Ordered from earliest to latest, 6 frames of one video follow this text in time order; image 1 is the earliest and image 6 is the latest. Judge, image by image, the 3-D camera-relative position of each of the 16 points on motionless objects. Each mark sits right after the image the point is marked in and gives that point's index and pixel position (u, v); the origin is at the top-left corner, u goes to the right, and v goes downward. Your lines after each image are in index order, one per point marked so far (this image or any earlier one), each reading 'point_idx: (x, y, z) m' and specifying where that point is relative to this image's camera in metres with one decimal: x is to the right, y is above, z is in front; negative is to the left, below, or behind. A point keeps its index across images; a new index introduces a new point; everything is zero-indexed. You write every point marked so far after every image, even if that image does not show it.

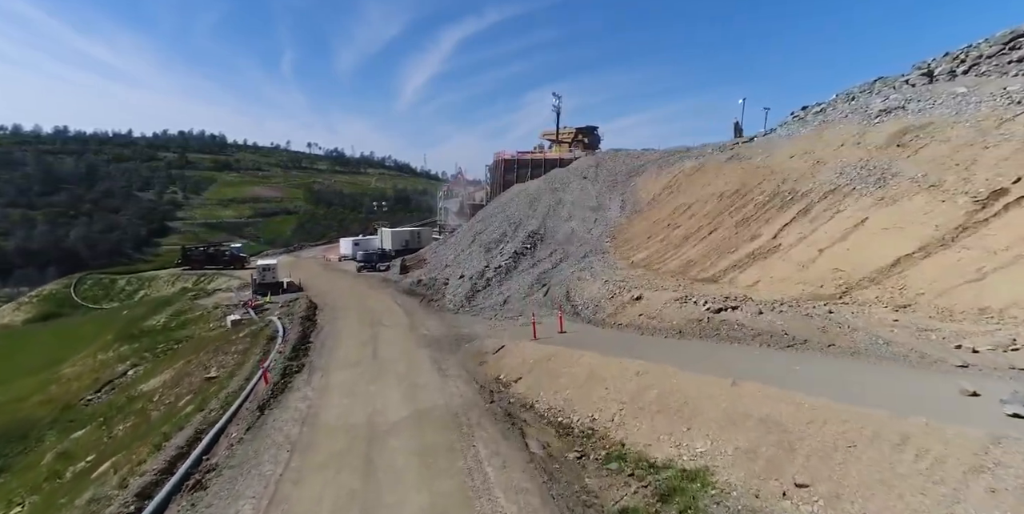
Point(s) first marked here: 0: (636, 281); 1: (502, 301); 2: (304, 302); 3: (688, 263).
0: (+4.4, -1.0, +16.5) m
1: (-0.4, -1.9, +18.6) m
2: (-9.4, -2.2, +20.5) m
3: (+6.4, -0.2, +17.2) m
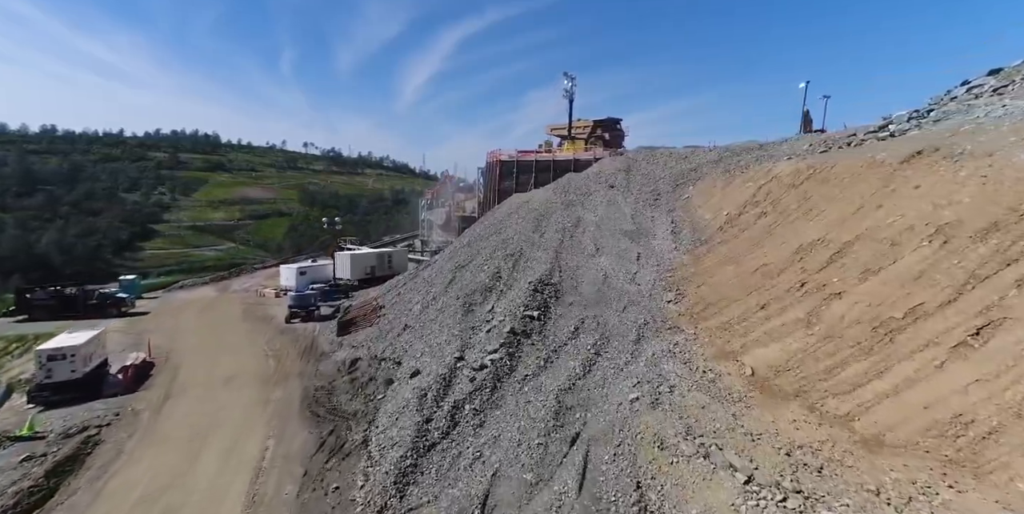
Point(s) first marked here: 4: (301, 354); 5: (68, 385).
0: (+4.3, -3.1, +5.9) m
1: (-0.5, -4.0, +8.0) m
2: (-9.6, -4.3, +9.9) m
3: (+6.2, -2.4, +6.6) m
4: (-8.3, -3.8, +18.5) m
5: (-12.2, -3.5, +12.9) m
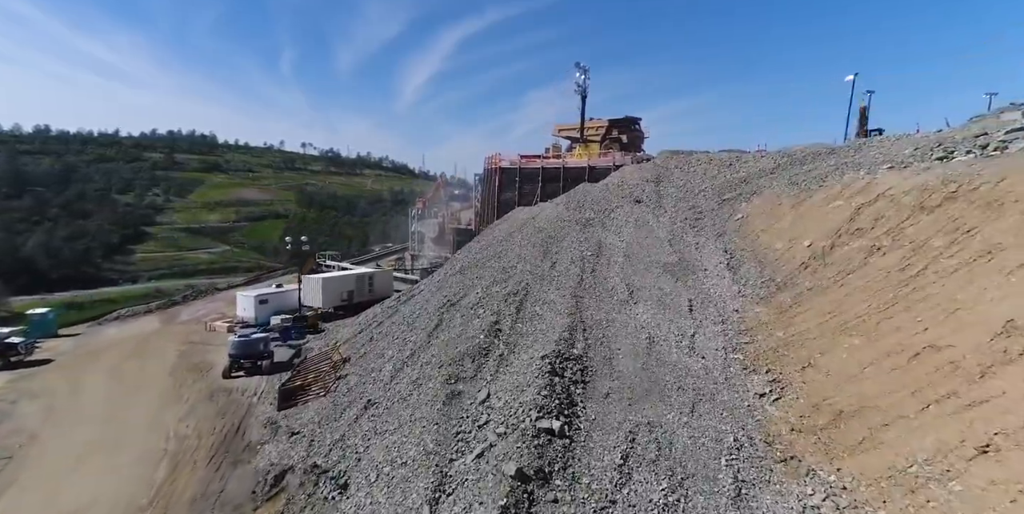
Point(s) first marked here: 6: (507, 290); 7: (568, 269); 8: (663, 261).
0: (+4.4, -4.6, +0.3) m
1: (-0.4, -5.4, +2.5) m
2: (-9.5, -5.7, +4.4) m
3: (+6.3, -3.8, +1.0) m
4: (-8.2, -5.3, +13.0) m
5: (-12.0, -4.9, +7.3) m
6: (-0.2, -1.4, +19.0) m
7: (+2.2, -0.5, +18.7) m
8: (+5.7, -0.2, +18.0) m
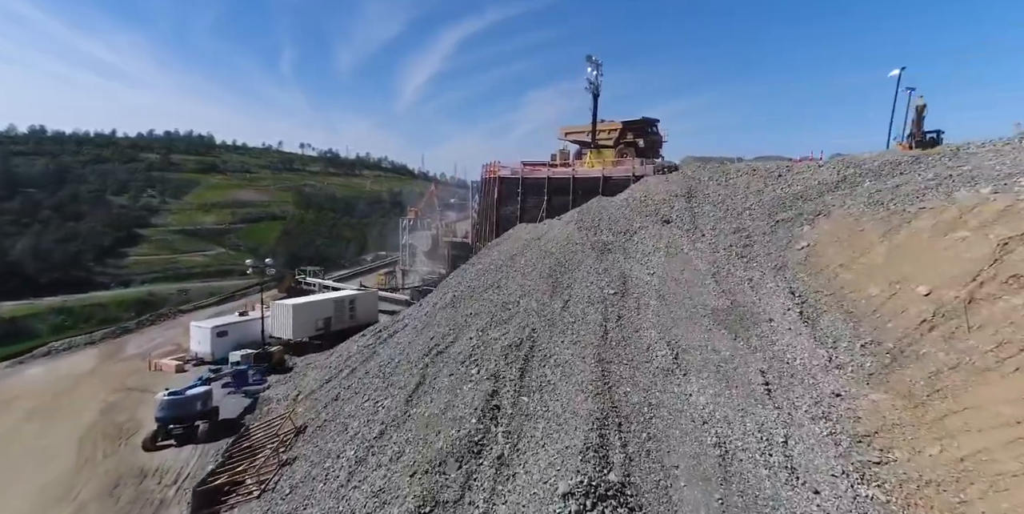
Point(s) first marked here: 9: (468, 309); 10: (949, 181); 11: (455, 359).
0: (+4.4, -5.8, -3.9) m
1: (-0.4, -6.7, -1.7) m
2: (-9.4, -7.0, +0.2) m
3: (+6.4, -5.0, -3.2) m
4: (-8.1, -6.5, +8.8) m
5: (-12.0, -6.2, +3.1) m
6: (-0.1, -2.6, +14.8) m
7: (+2.3, -1.8, +14.5) m
8: (+5.8, -1.4, +13.8) m
9: (-1.9, -2.0, +19.5) m
10: (+12.6, +2.2, +13.5) m
11: (-1.9, -3.3, +15.3) m
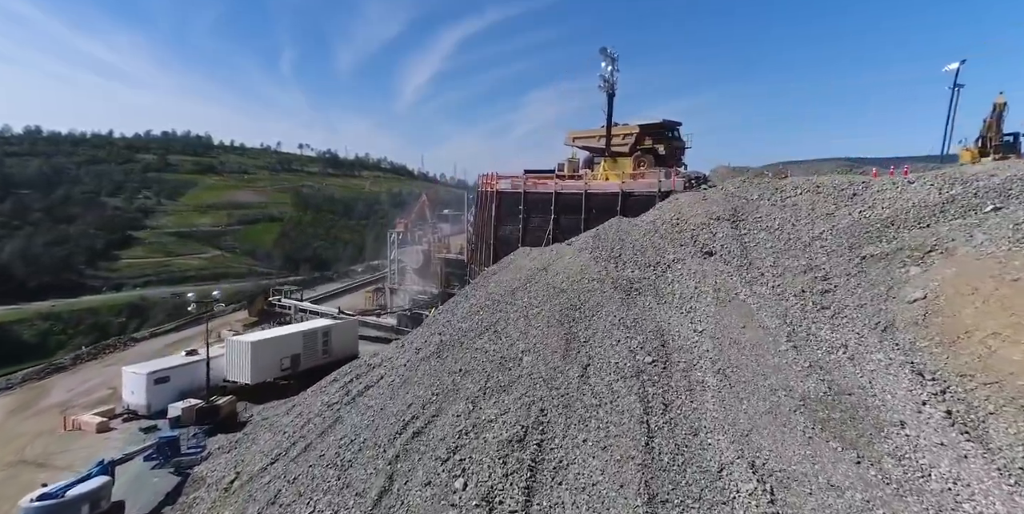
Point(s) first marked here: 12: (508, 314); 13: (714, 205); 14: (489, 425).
0: (+4.4, -7.1, -8.2) m
1: (-0.4, -8.0, -6.0) m
2: (-9.4, -8.3, -4.1) m
3: (+6.4, -6.3, -7.5) m
4: (-8.1, -7.8, +4.5) m
5: (-12.0, -7.5, -1.1) m
6: (-0.1, -3.9, +10.5) m
7: (+2.3, -3.1, +10.2) m
8: (+5.8, -2.7, +9.5) m
9: (-1.9, -3.3, +15.2) m
10: (+12.6, +0.9, +9.2) m
11: (-1.9, -4.5, +11.0) m
12: (-0.2, -1.9, +16.2) m
13: (+7.3, +1.9, +16.9) m
14: (-0.6, -4.0, +11.2) m
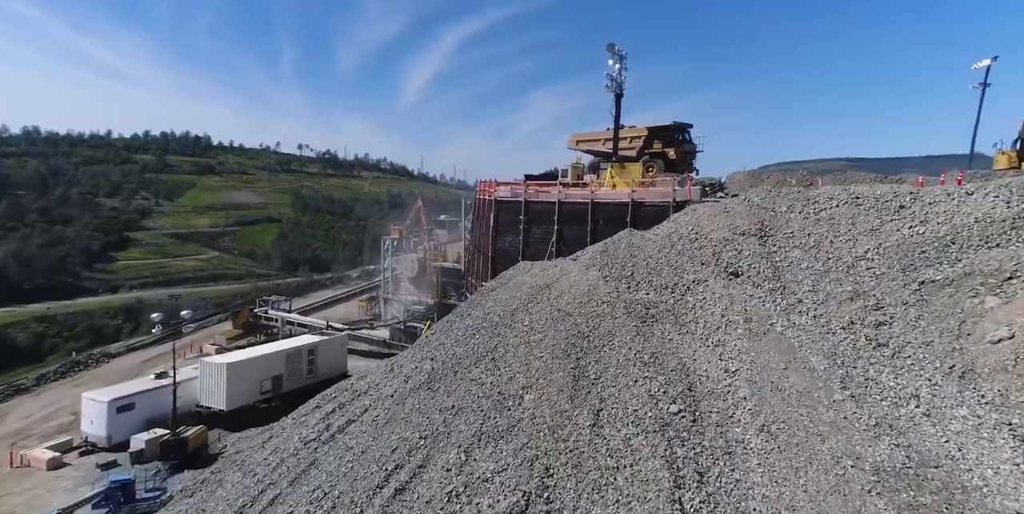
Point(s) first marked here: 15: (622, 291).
0: (+4.4, -7.7, -10.1) m
1: (-0.4, -8.5, -8.0) m
2: (-9.4, -8.8, -6.0) m
3: (+6.4, -6.9, -9.4) m
4: (-8.1, -8.4, +2.6) m
5: (-12.0, -8.1, -3.1) m
6: (-0.1, -4.5, +8.5) m
7: (+2.3, -3.7, +8.3) m
8: (+5.8, -3.3, +7.5) m
9: (-1.9, -3.9, +13.3) m
10: (+12.6, +0.3, +7.3) m
11: (-1.9, -5.1, +9.0) m
12: (-0.2, -2.5, +14.3) m
13: (+7.3, +1.3, +15.0) m
14: (-0.6, -4.6, +9.3) m
15: (+3.2, -0.9, +13.8) m
